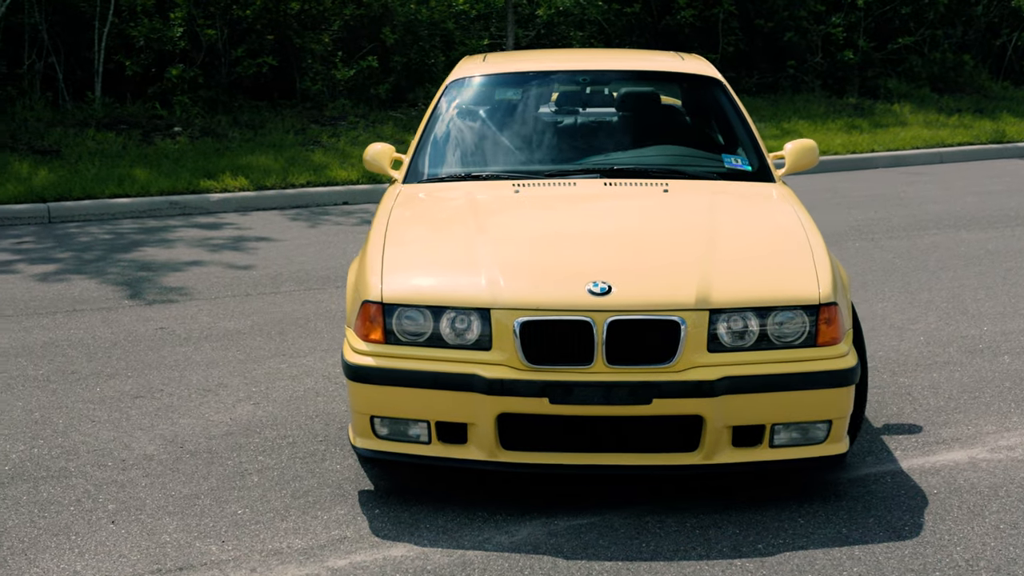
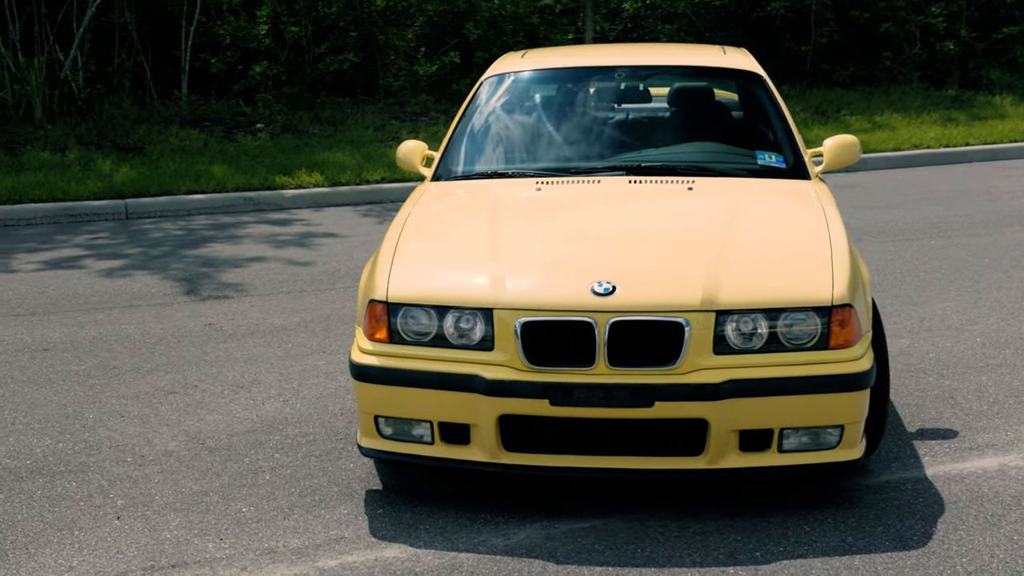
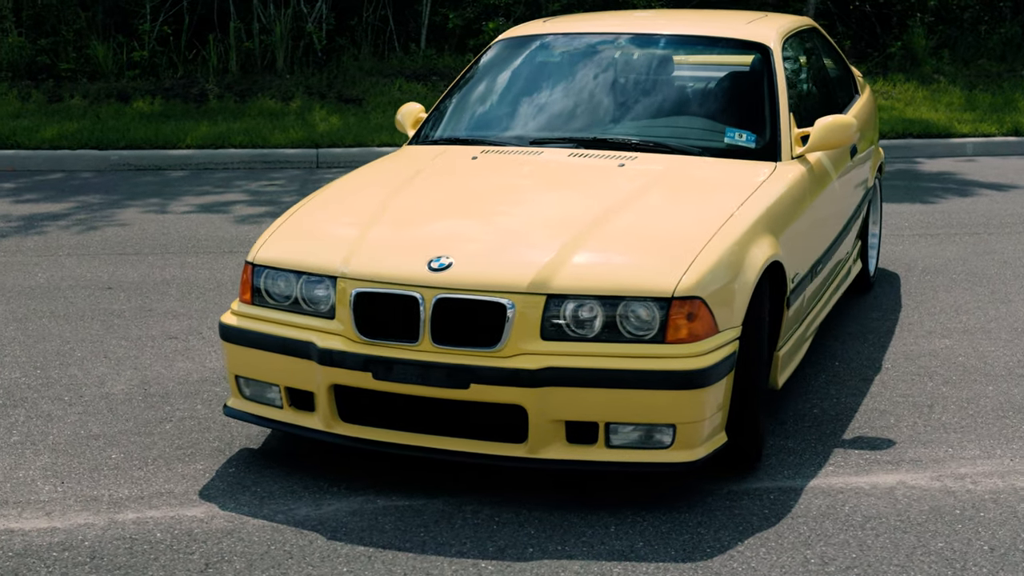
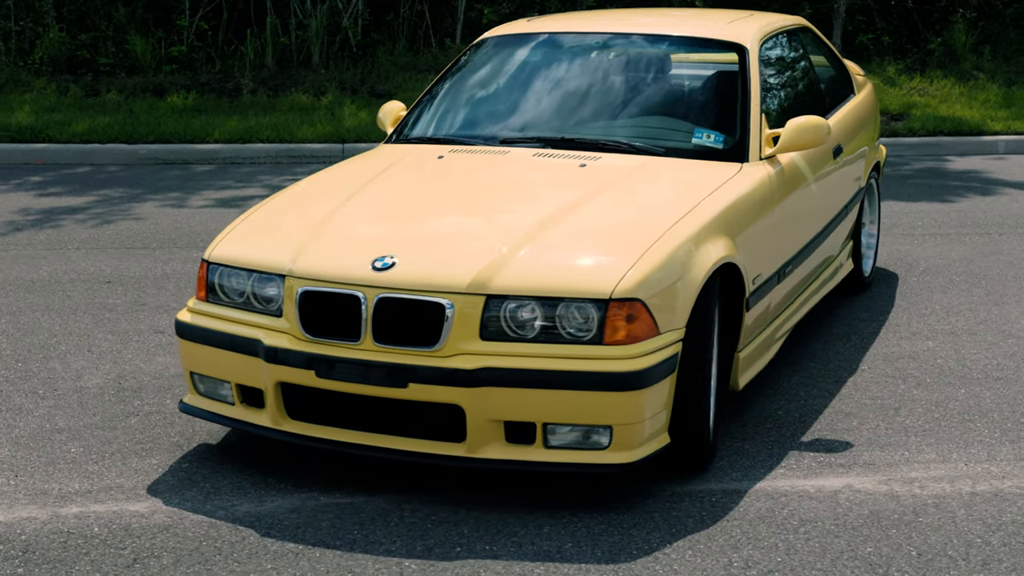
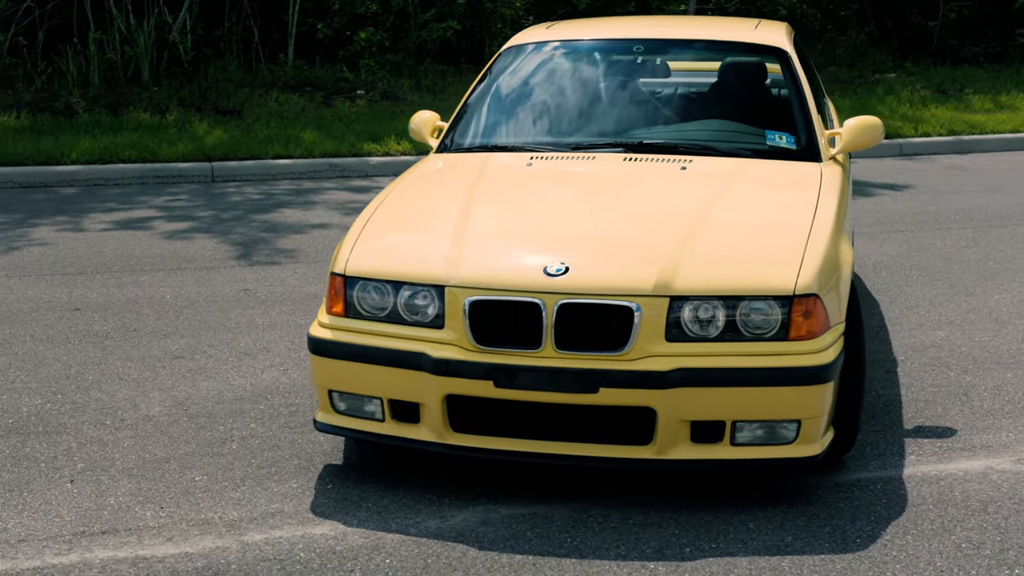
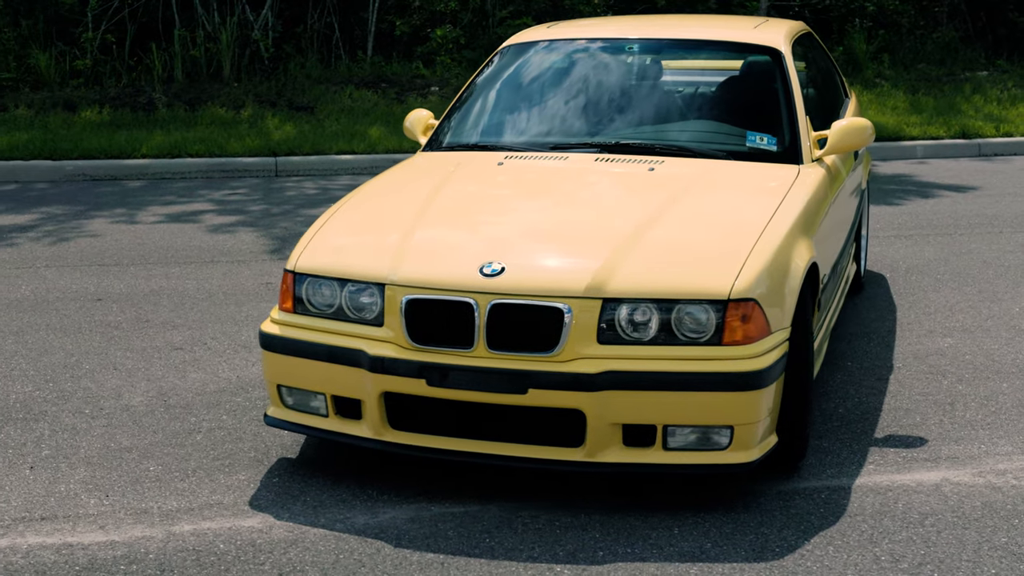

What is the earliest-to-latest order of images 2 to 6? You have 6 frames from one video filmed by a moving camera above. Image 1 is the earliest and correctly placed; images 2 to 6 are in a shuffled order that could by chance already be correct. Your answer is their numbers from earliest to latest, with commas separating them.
2, 5, 6, 3, 4
